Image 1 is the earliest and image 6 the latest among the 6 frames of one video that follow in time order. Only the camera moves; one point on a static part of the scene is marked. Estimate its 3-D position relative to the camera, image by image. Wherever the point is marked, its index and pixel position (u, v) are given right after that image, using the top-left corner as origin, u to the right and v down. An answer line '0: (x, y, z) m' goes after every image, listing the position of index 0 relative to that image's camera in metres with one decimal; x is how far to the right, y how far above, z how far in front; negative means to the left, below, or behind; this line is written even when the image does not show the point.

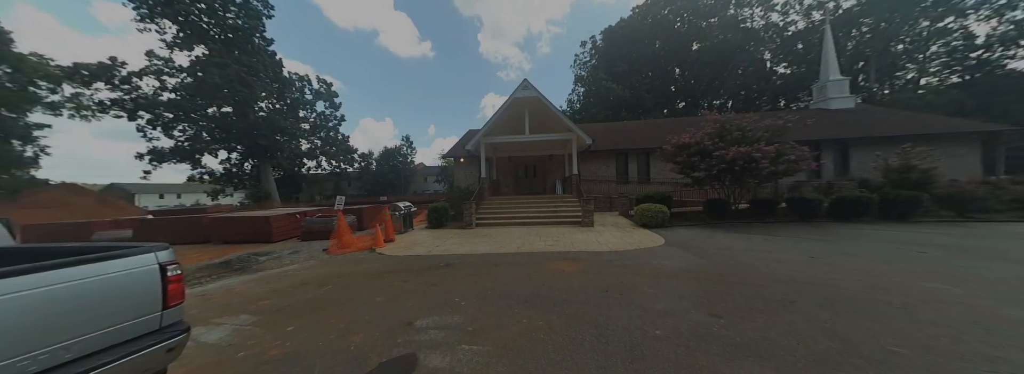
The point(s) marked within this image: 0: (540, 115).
0: (+1.5, +3.9, +13.8) m
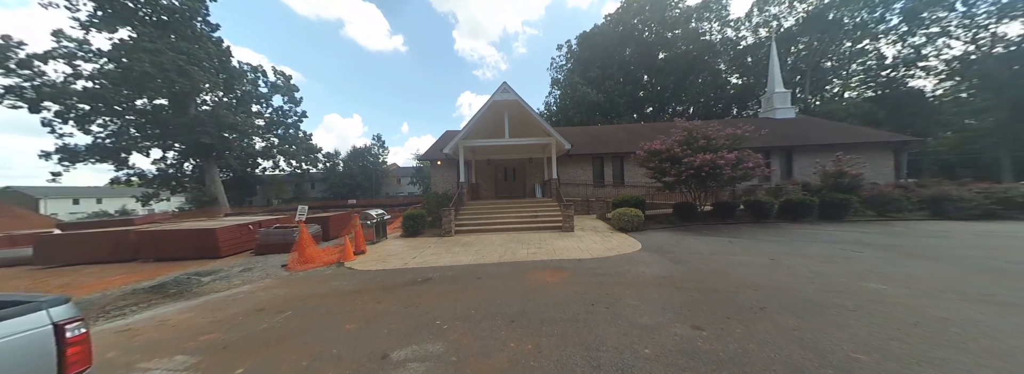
0: (+0.3, +3.7, +13.7) m
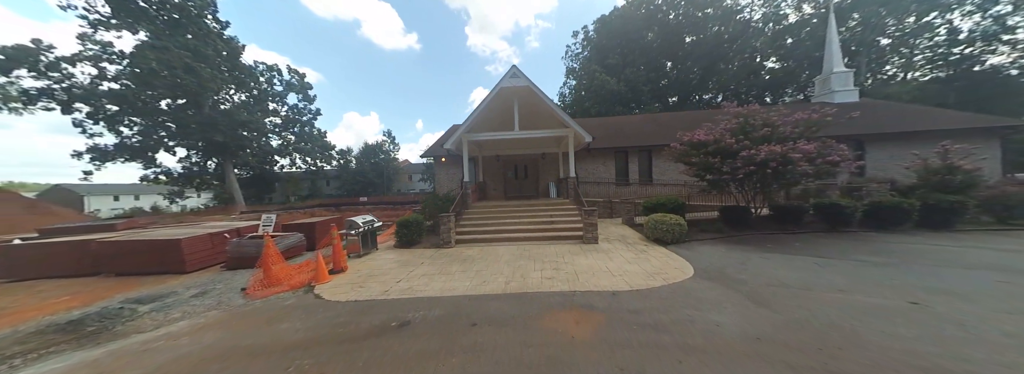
0: (+0.9, +3.7, +12.0) m
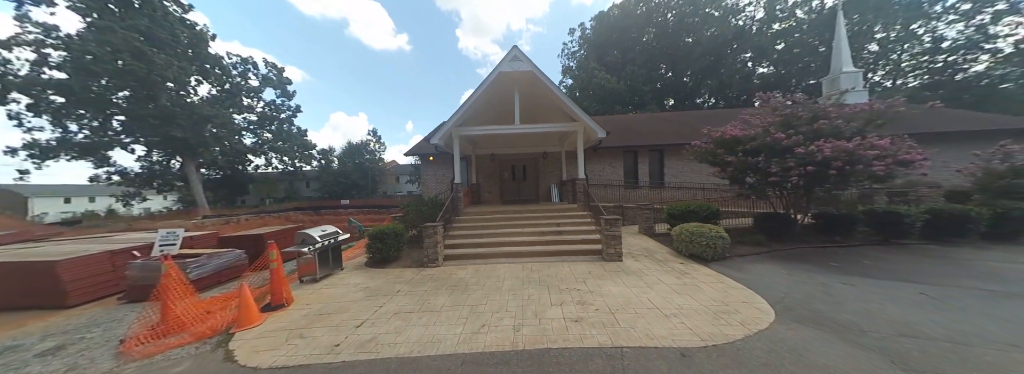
0: (+0.8, +3.5, +10.4) m
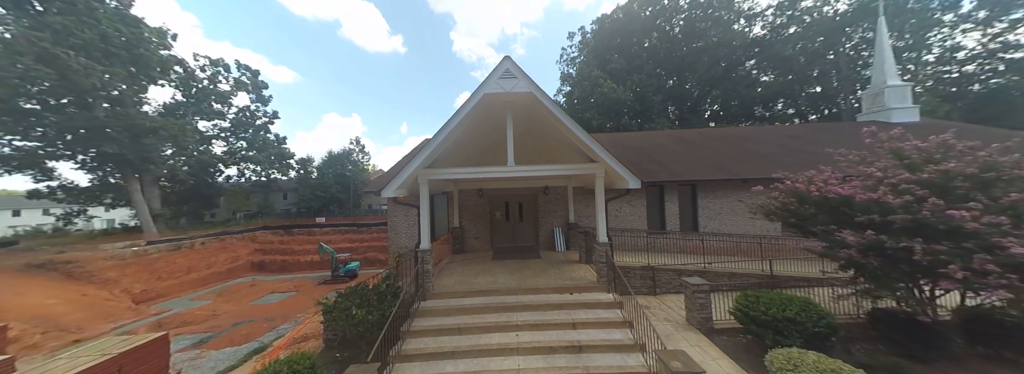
0: (+0.6, +1.8, +7.5) m
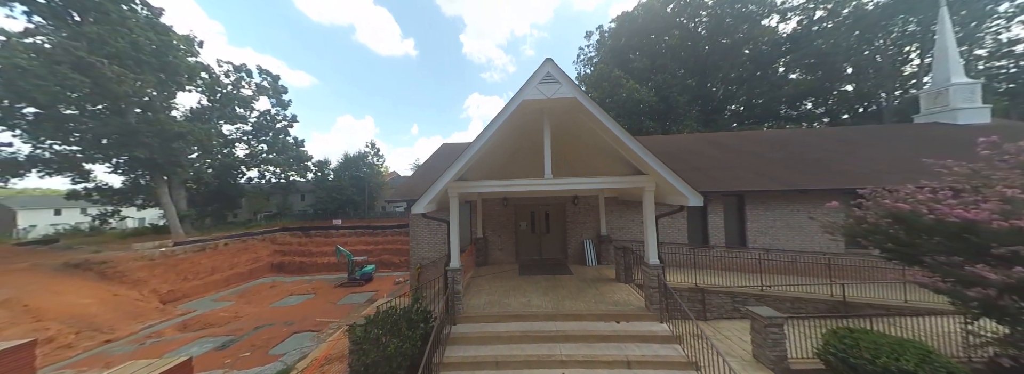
0: (+1.6, +1.4, +6.9) m
